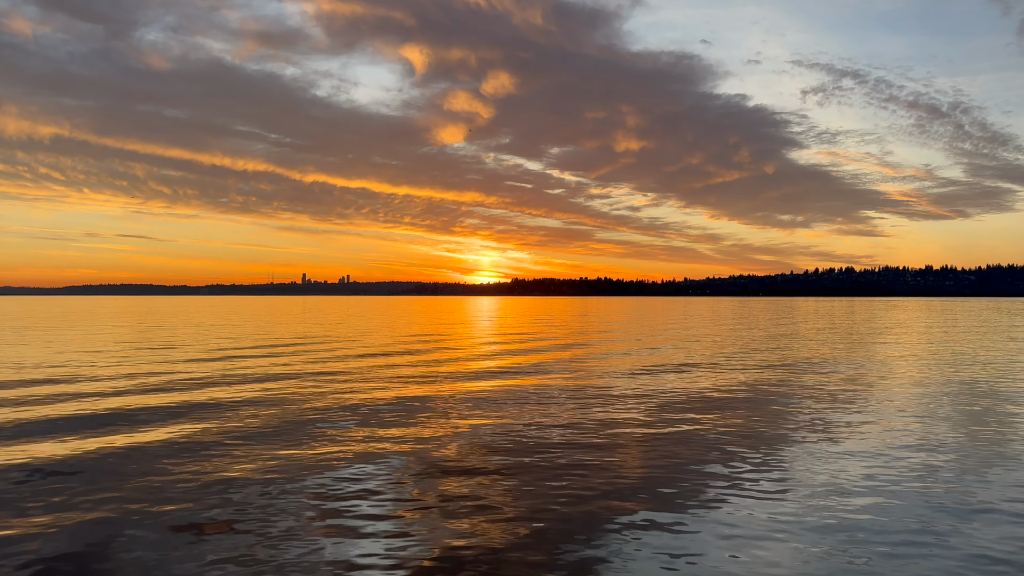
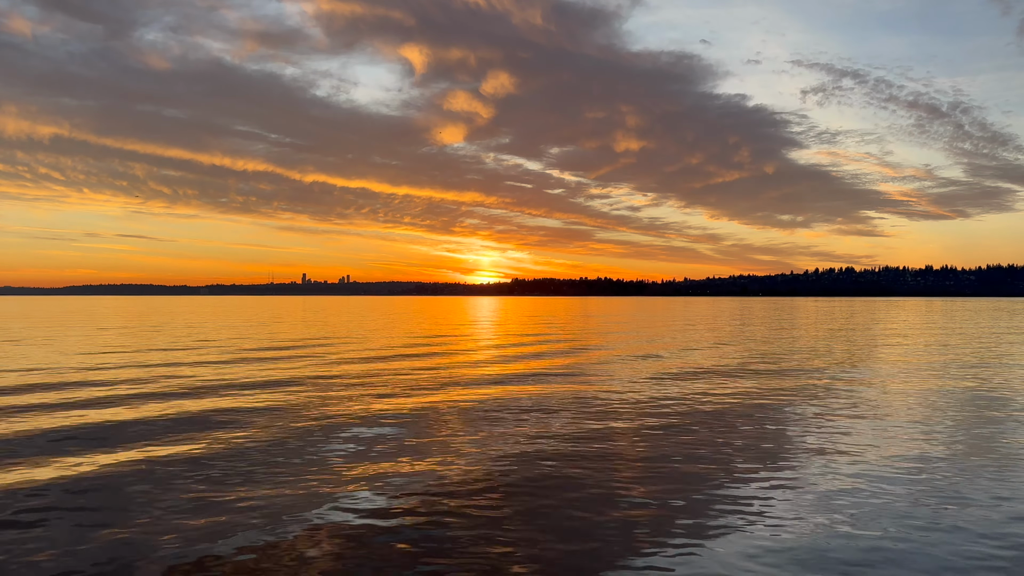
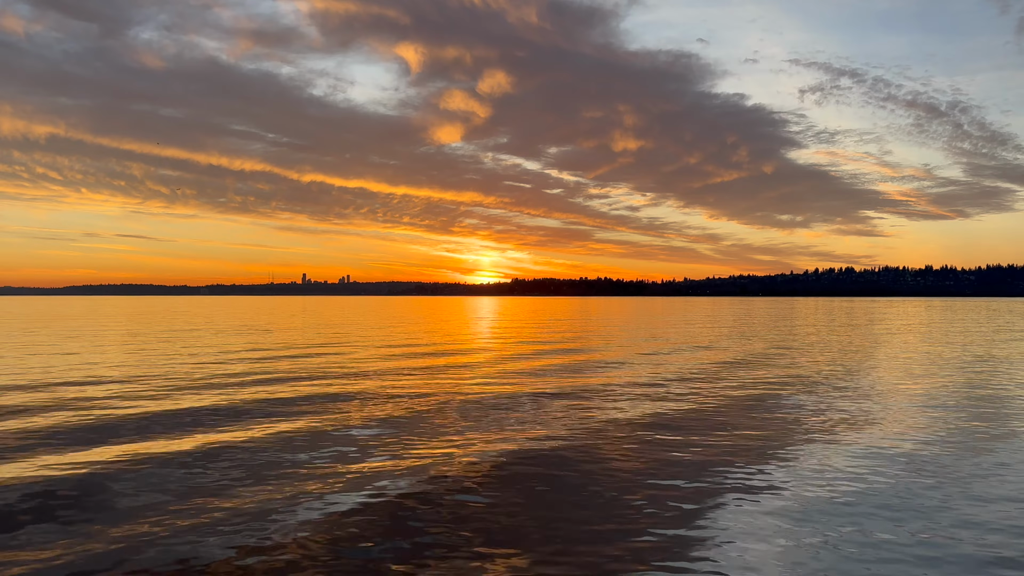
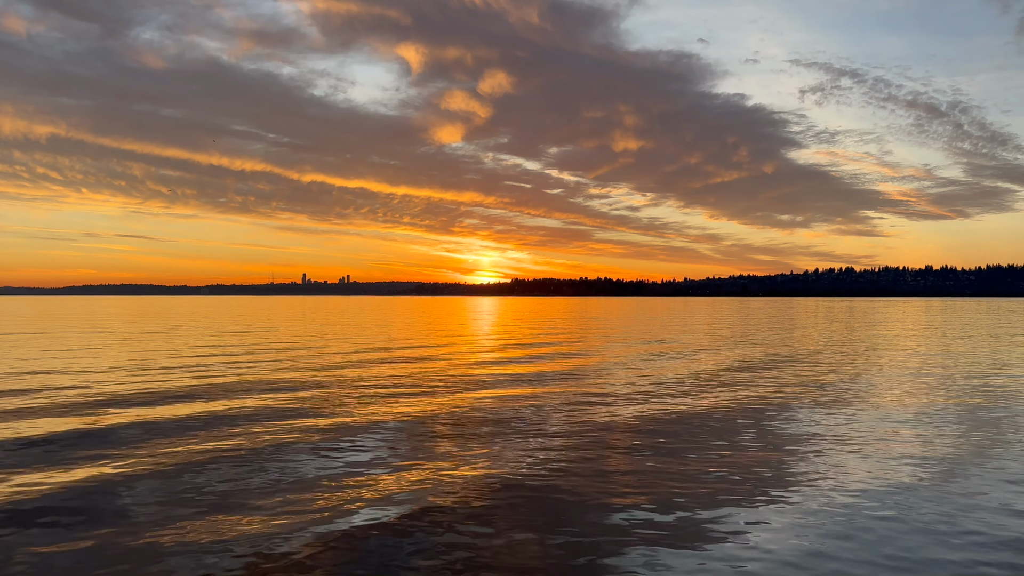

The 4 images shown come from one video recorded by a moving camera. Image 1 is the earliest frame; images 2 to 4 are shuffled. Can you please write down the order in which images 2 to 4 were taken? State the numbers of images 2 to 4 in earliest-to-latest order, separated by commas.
2, 4, 3
